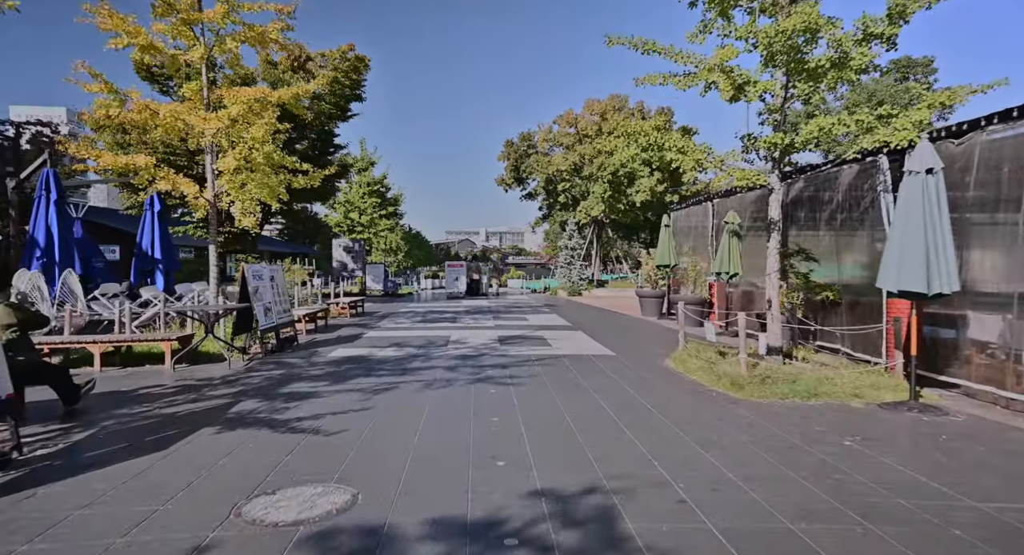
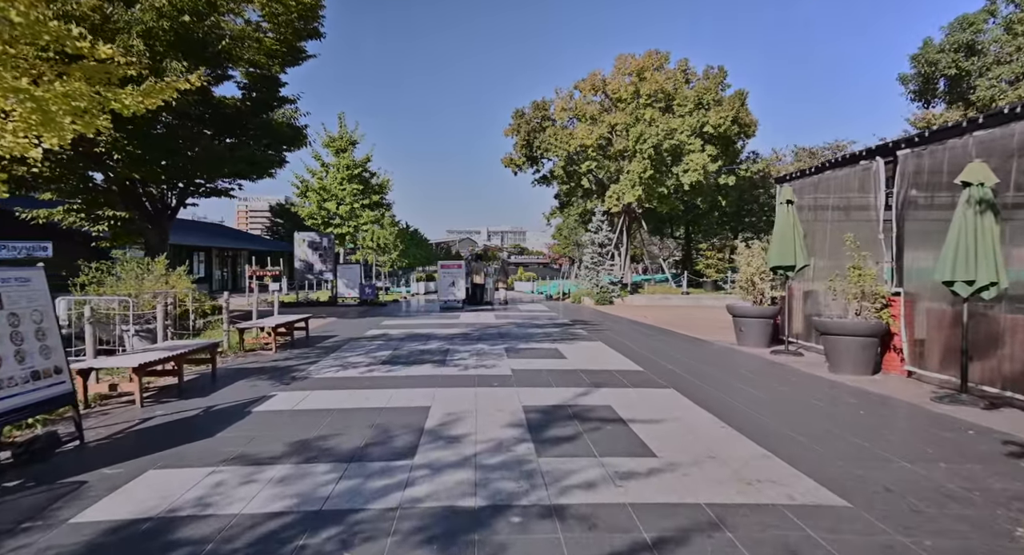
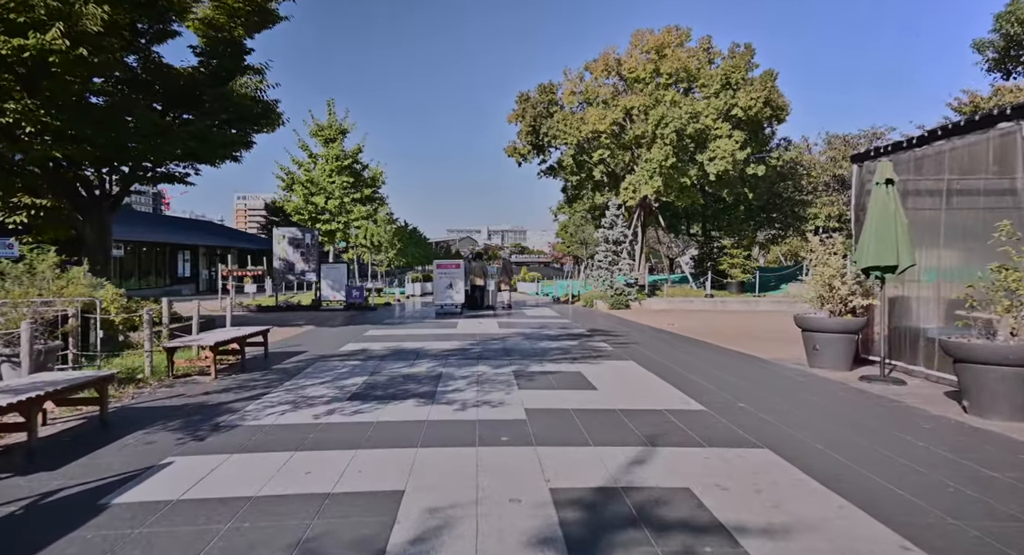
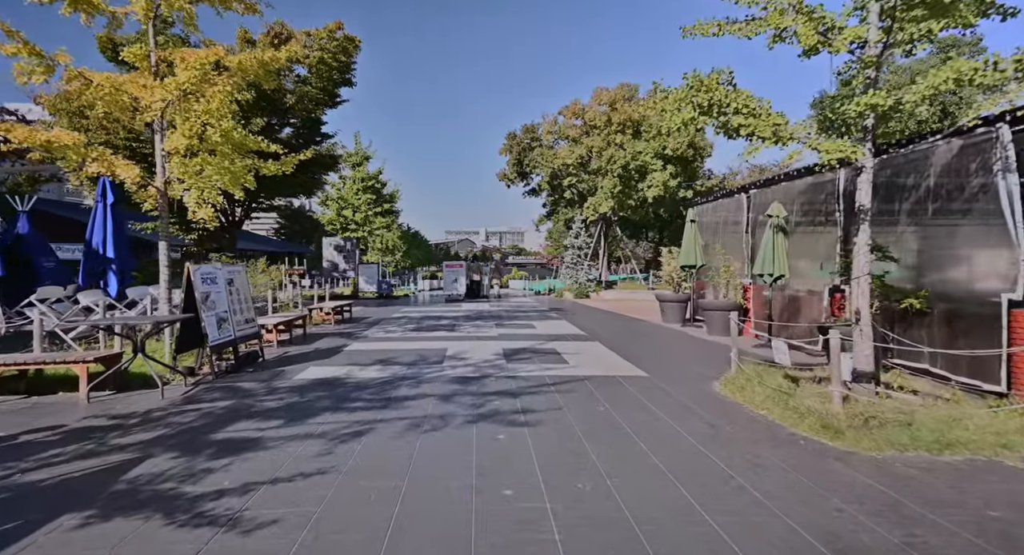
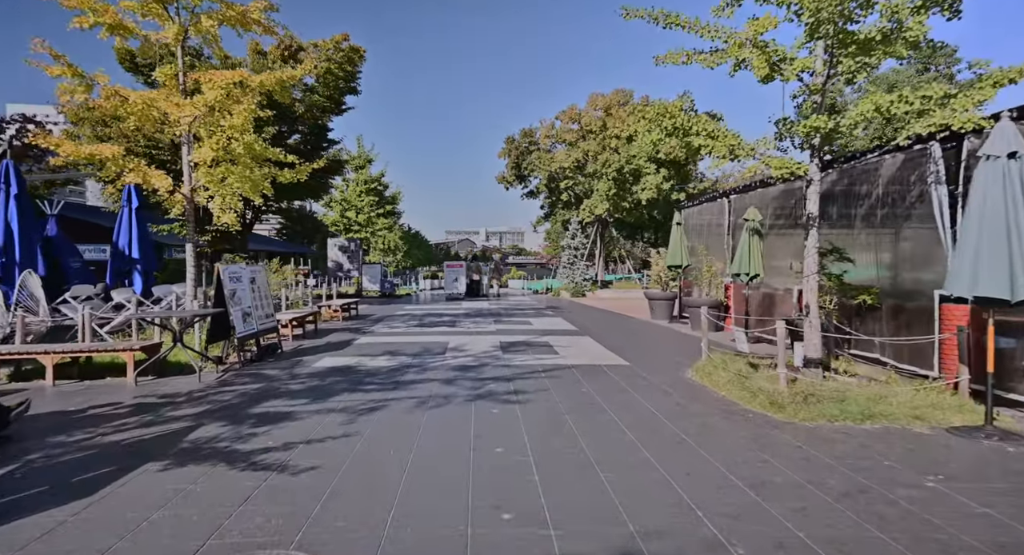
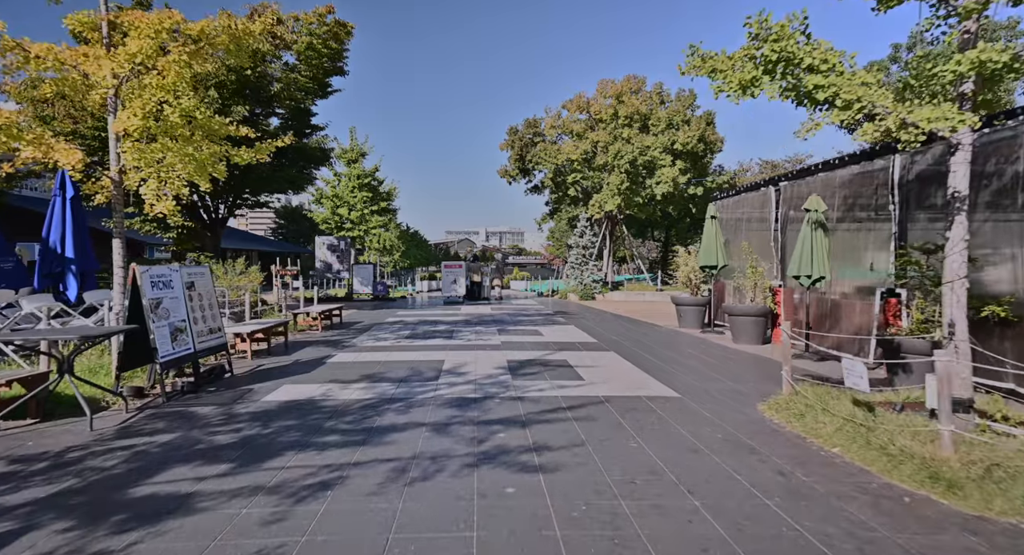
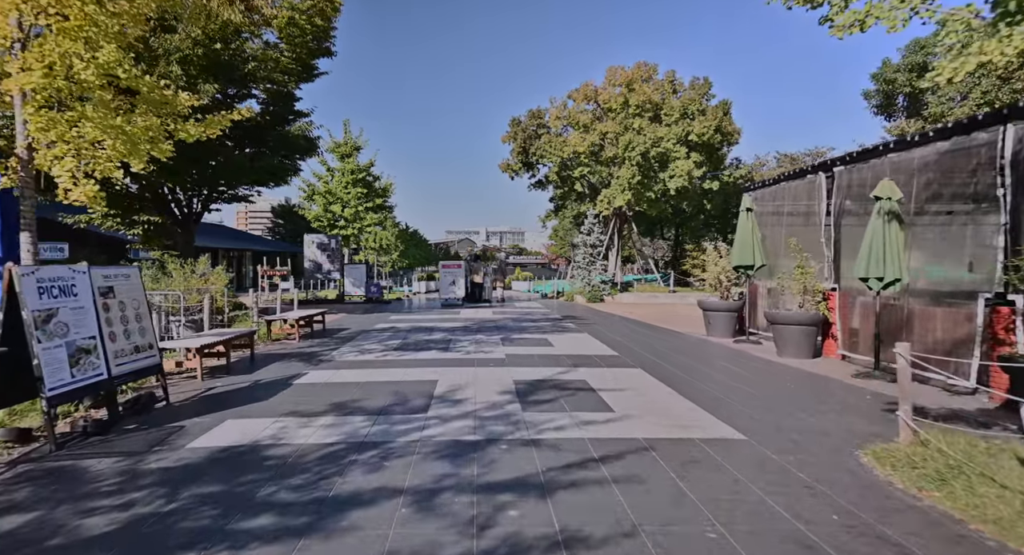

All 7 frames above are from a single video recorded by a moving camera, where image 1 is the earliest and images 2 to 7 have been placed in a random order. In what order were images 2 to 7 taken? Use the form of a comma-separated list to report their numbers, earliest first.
5, 4, 6, 7, 2, 3
